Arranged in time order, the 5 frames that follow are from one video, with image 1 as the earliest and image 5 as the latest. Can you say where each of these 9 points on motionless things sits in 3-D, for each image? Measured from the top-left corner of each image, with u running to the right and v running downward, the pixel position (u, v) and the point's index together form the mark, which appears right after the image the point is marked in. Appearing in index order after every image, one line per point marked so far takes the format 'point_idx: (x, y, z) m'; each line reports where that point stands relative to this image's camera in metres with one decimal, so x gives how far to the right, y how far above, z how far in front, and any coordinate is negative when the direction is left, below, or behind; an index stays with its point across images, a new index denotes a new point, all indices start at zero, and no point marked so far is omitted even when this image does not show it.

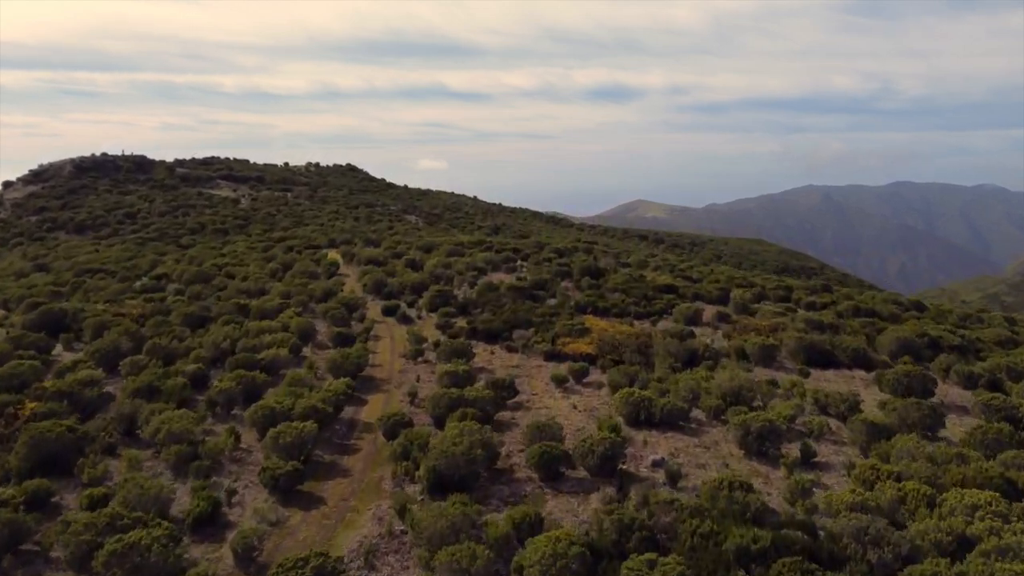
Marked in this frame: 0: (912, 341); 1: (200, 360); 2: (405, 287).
0: (+5.2, -0.7, +11.7) m
1: (-3.3, -0.8, +9.6) m
2: (-1.8, 0.0, +15.2) m
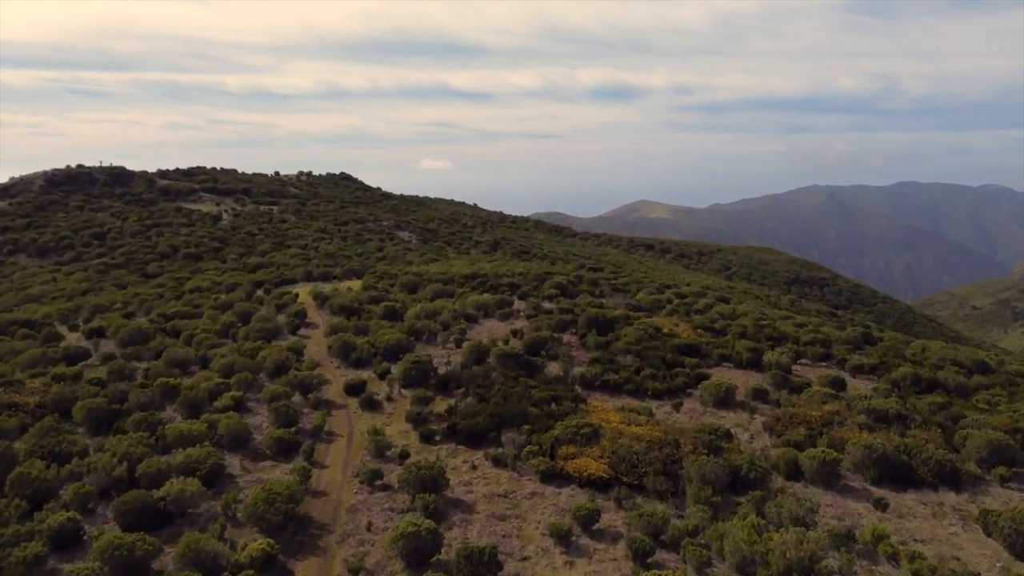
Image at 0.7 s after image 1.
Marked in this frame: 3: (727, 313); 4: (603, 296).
0: (+5.1, -1.6, +9.2) m
1: (-3.4, -1.7, +7.2) m
2: (-1.9, -0.9, +12.8) m
3: (+4.4, -0.6, +18.6) m
4: (+2.0, -0.2, +19.9) m
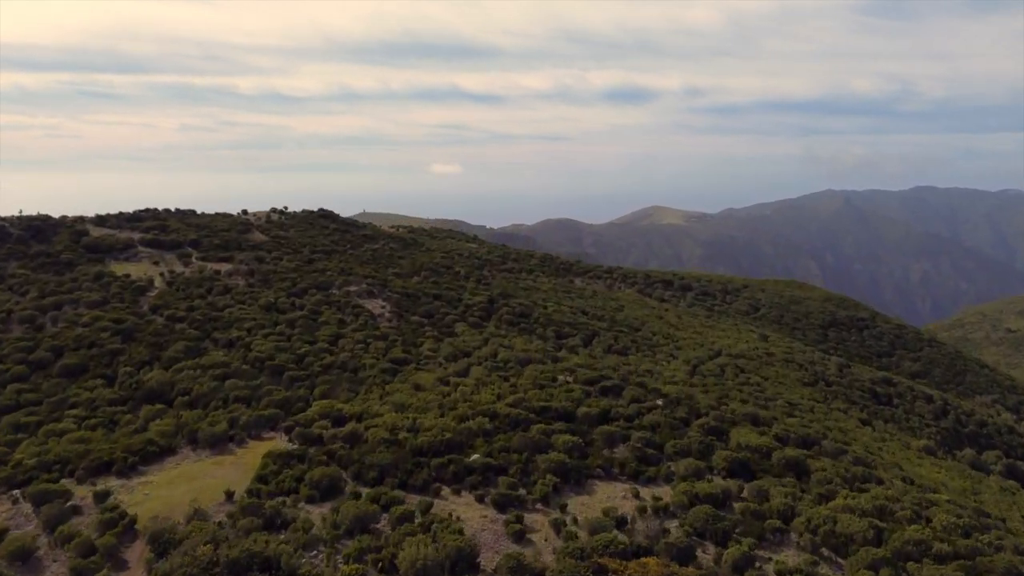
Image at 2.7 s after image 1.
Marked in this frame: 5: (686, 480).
0: (+4.6, -4.3, +2.3) m
1: (-4.0, -4.4, +0.4) m
2: (-2.3, -3.6, +6.0) m
3: (+4.0, -3.3, +11.7) m
4: (+1.6, -2.9, +13.1) m
5: (+2.7, -2.9, +14.1) m
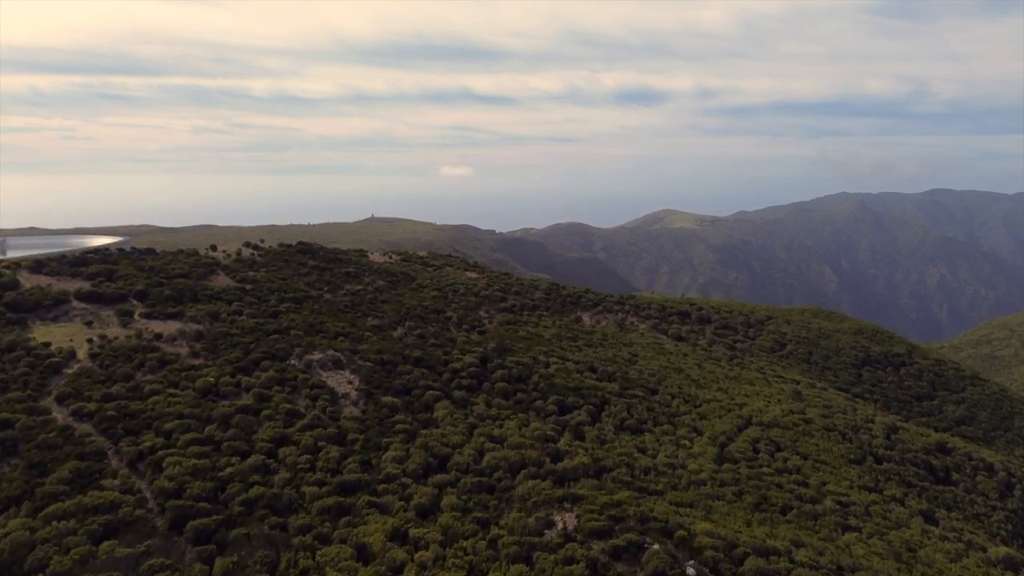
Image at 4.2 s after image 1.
0: (+4.0, -6.3, -2.8) m
1: (-4.5, -6.4, -4.6) m
2: (-2.8, -5.6, +0.9) m
3: (+3.6, -5.3, +6.6) m
4: (+1.2, -5.0, +8.0) m
5: (+2.3, -5.0, +9.0) m
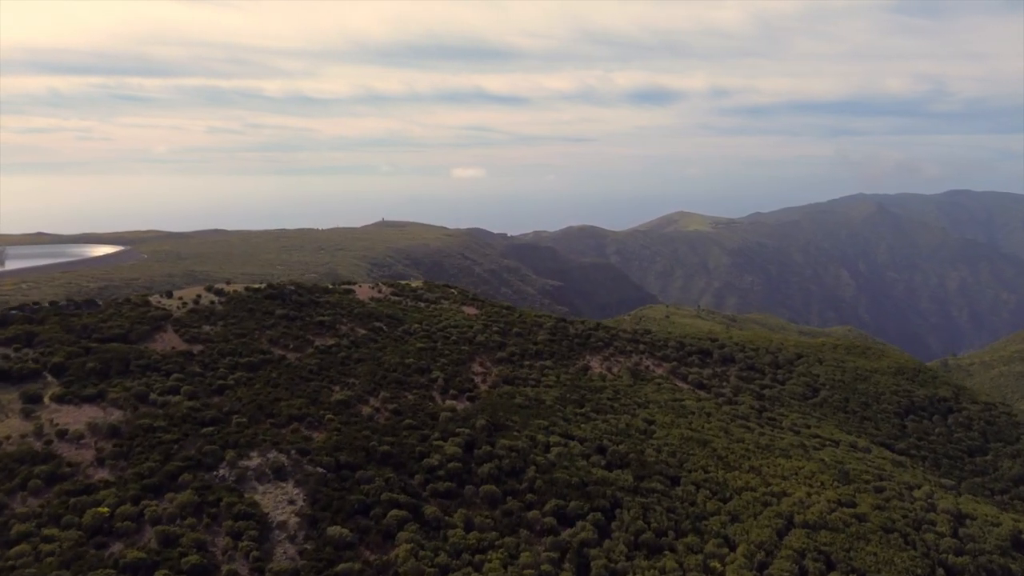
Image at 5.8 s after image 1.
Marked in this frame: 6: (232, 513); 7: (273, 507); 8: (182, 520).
0: (+3.3, -8.5, -8.3) m
1: (-5.3, -8.5, -10.0) m
2: (-3.6, -7.7, -4.5) m
3: (+2.9, -7.5, +1.1) m
4: (+0.6, -7.1, +2.5) m
5: (+1.7, -7.1, +3.5) m
6: (-5.9, -4.7, +19.1) m
7: (-5.2, -4.8, +19.9) m
8: (-6.7, -4.7, +18.5) m
